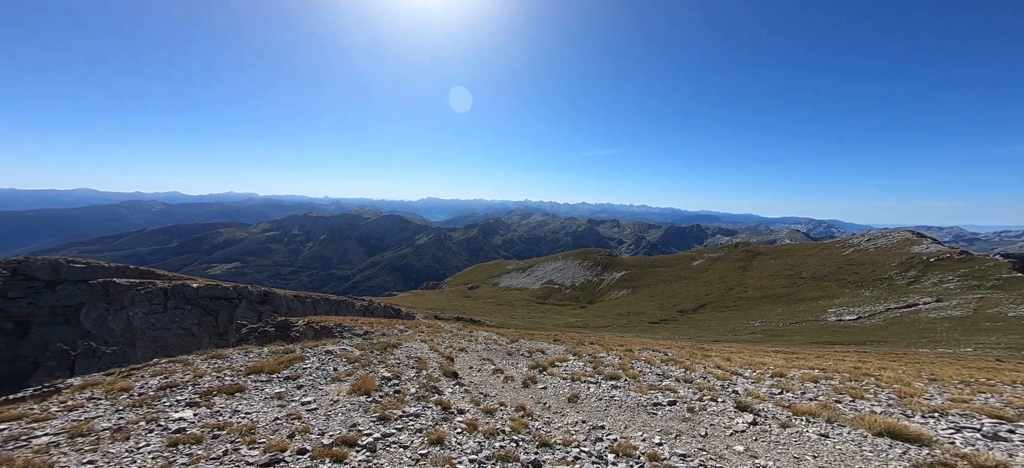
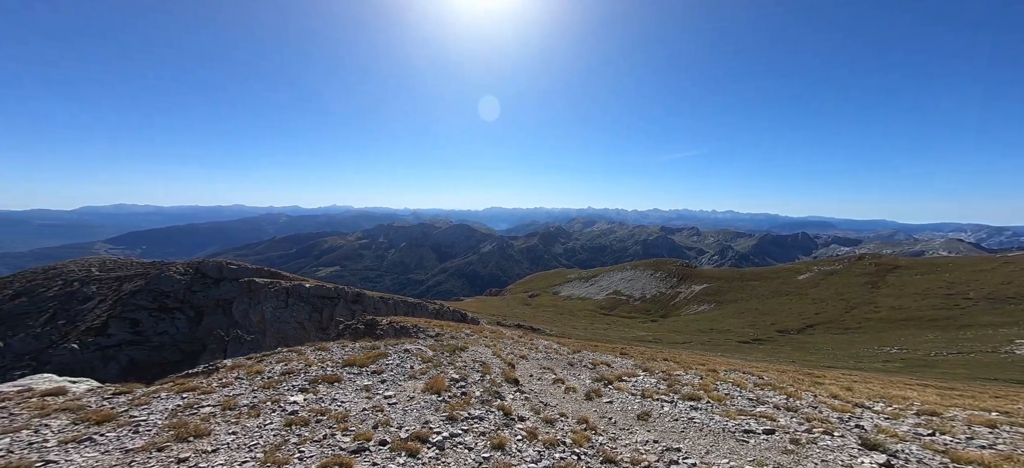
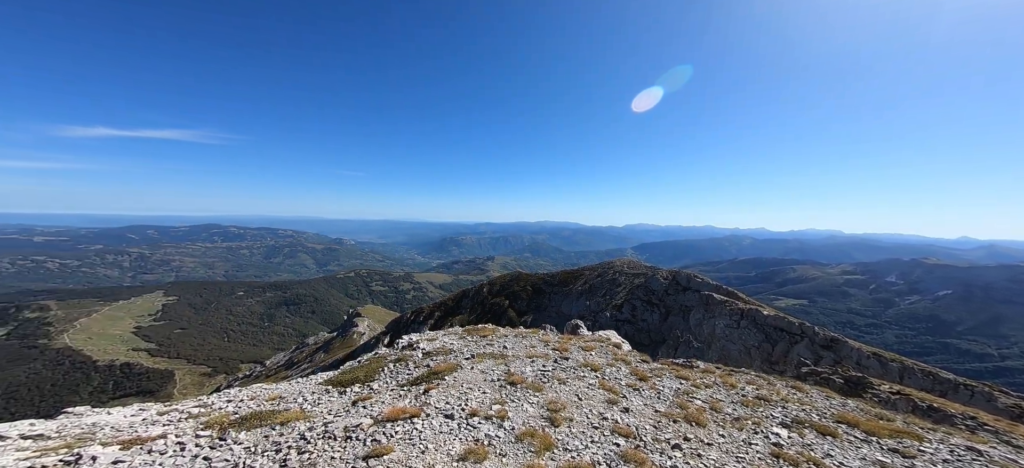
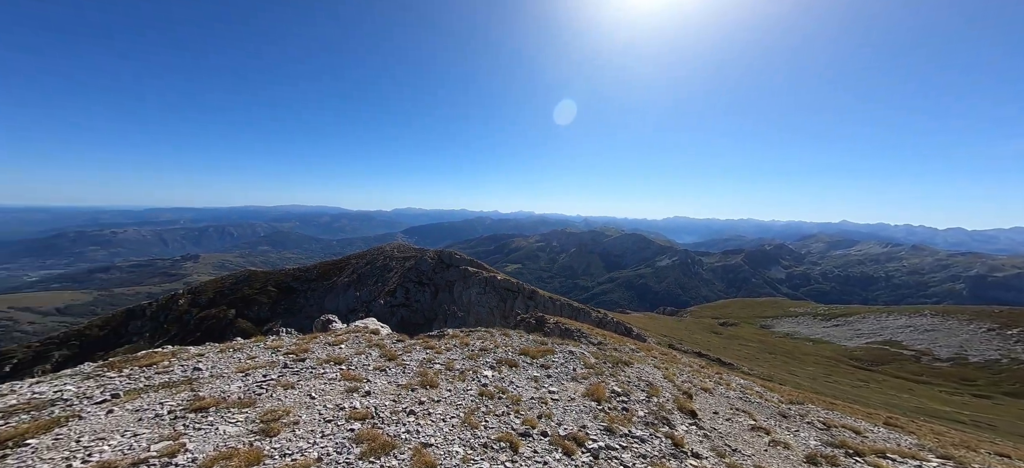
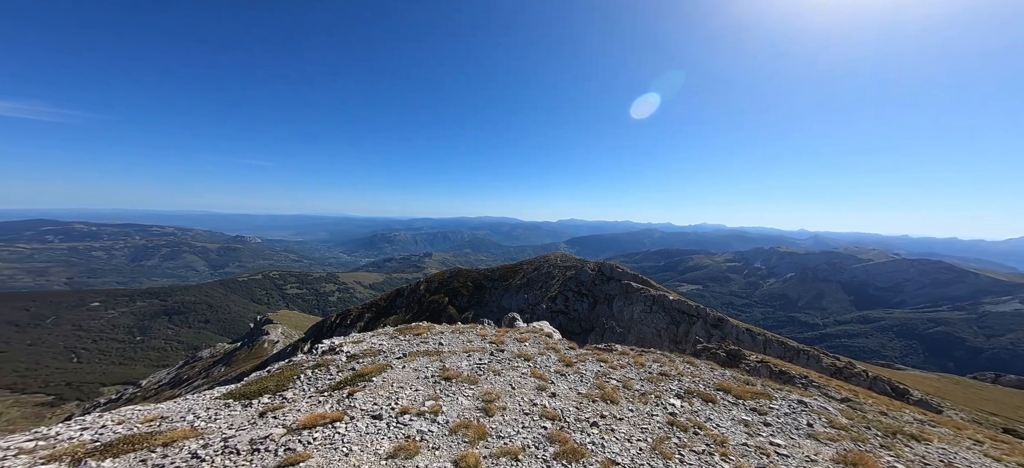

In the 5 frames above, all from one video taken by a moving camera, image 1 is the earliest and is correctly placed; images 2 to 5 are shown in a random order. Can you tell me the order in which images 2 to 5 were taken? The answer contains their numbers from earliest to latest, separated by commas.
2, 4, 5, 3
